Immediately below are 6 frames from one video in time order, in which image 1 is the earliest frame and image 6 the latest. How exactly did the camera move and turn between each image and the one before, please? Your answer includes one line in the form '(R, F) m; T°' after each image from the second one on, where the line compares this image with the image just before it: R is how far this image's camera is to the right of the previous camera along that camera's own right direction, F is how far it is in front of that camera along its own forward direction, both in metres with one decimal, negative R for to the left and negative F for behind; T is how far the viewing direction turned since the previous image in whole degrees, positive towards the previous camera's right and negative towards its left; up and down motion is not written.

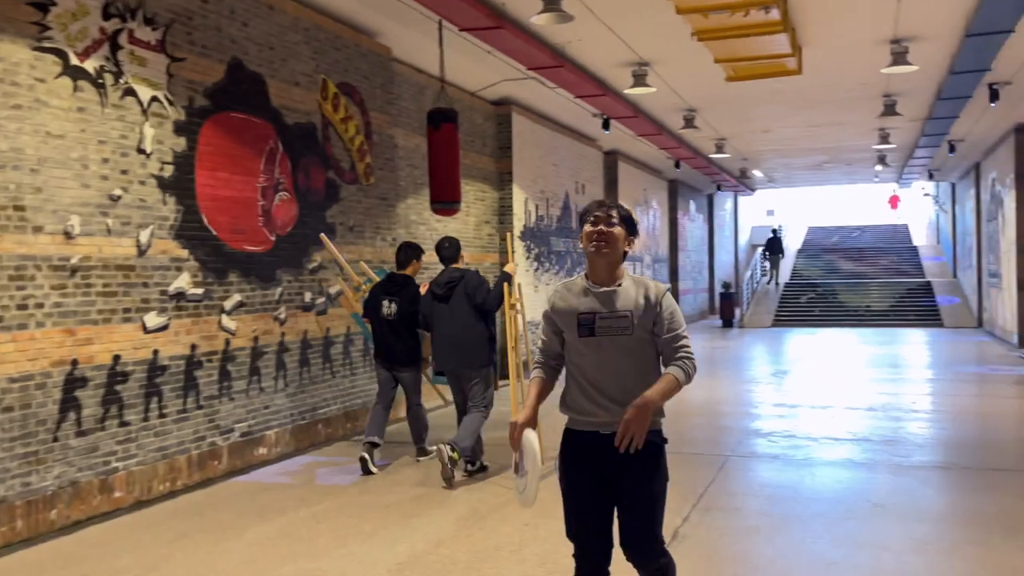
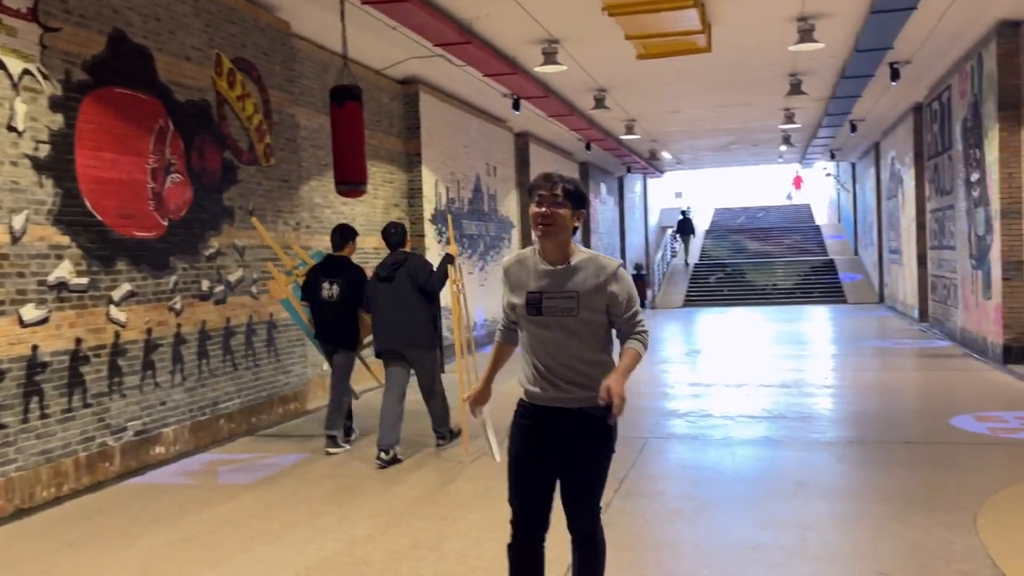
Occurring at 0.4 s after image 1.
(0.0, +0.2) m; +5°
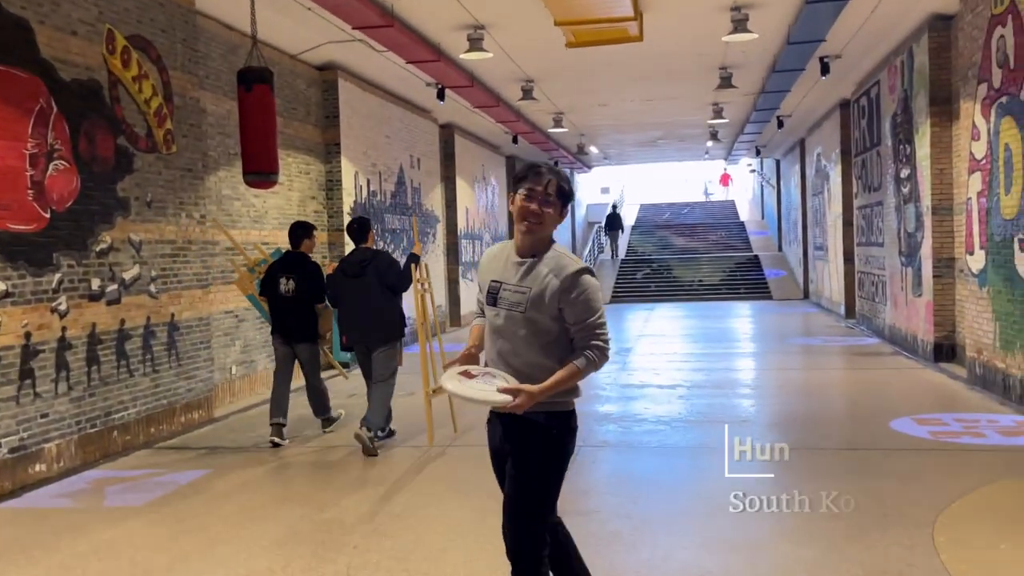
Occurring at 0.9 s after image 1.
(0.0, +0.4) m; +4°
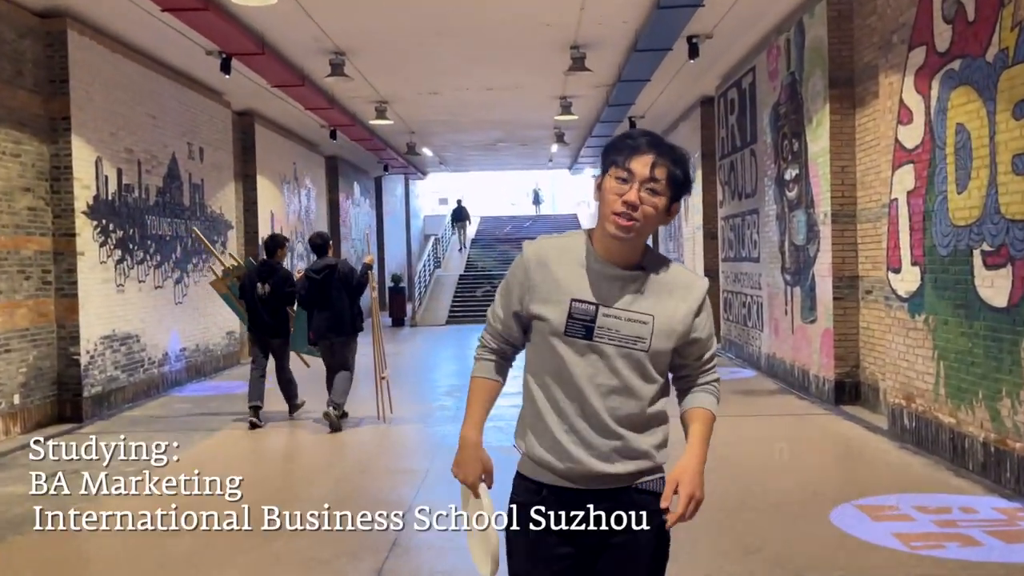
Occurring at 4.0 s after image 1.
(+0.3, +2.0) m; +9°
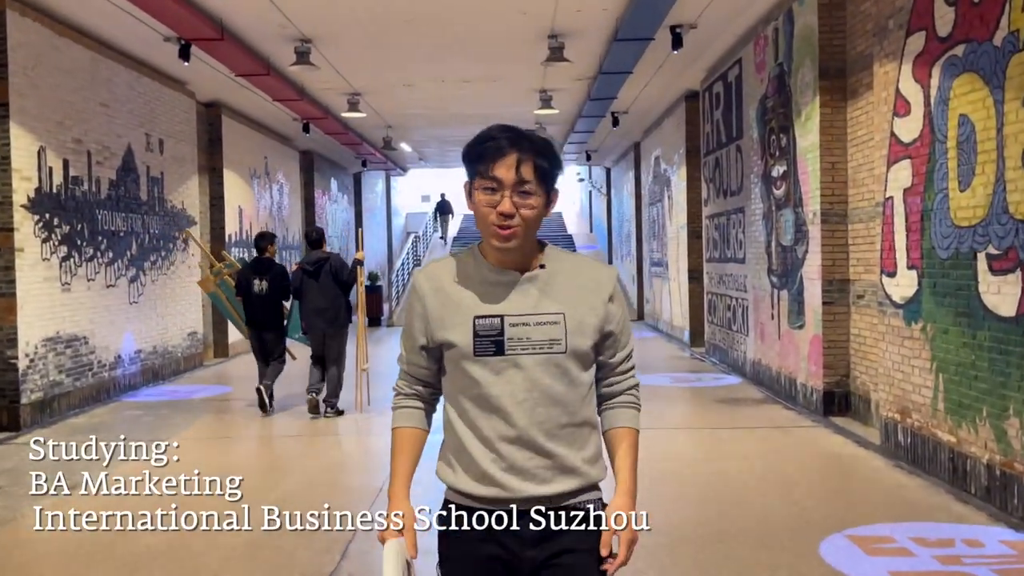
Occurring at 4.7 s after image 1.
(+0.1, +0.4) m; +1°
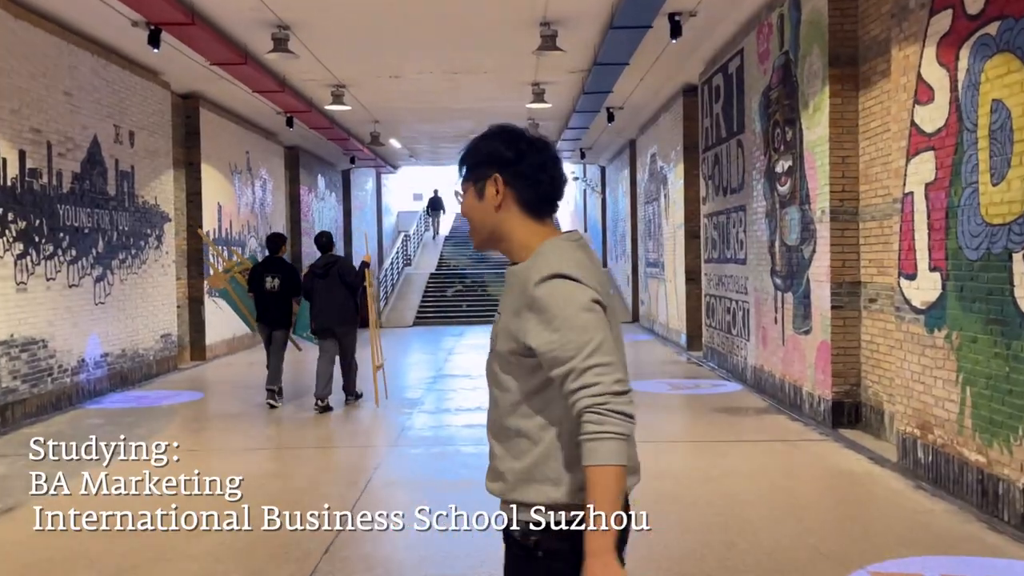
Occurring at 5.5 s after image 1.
(0.0, +0.4) m; 0°
